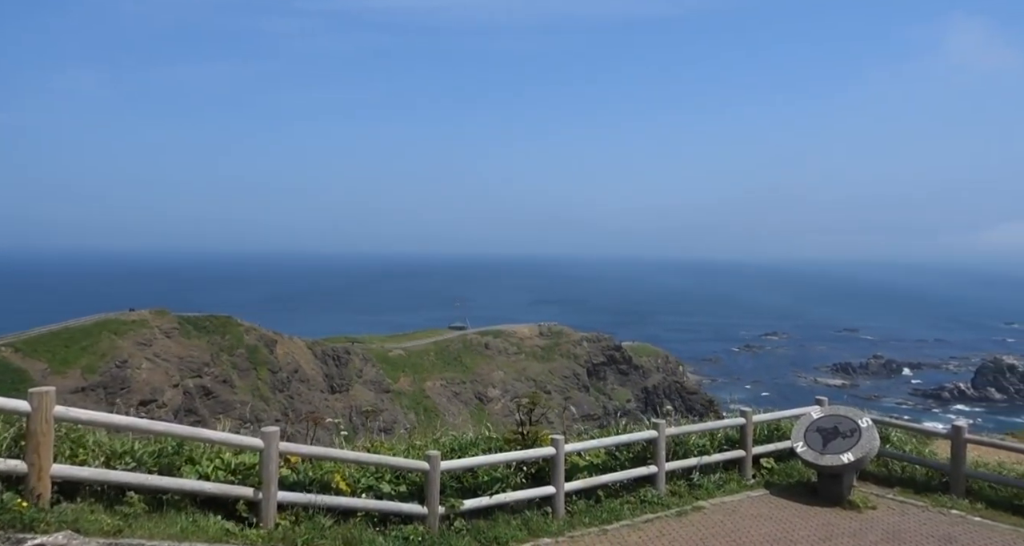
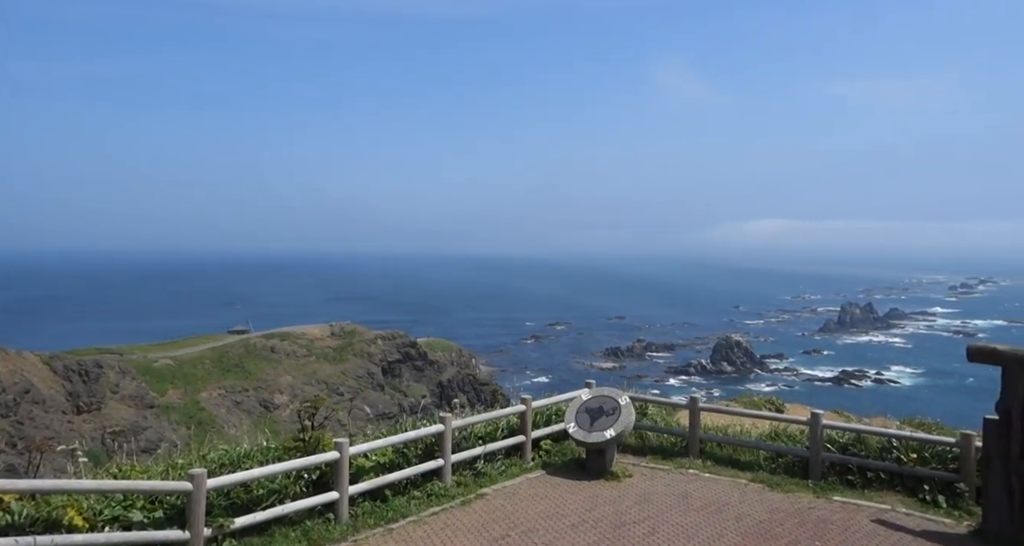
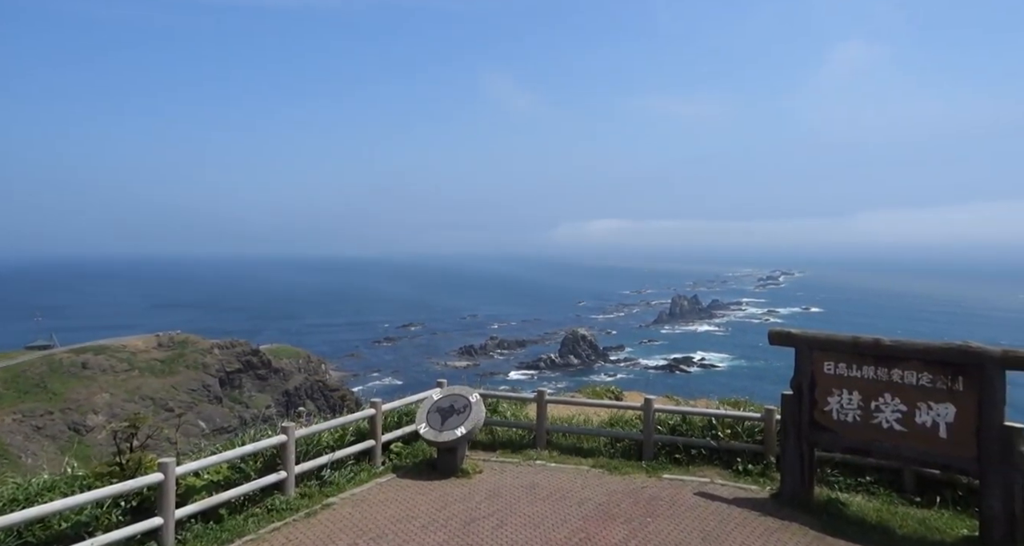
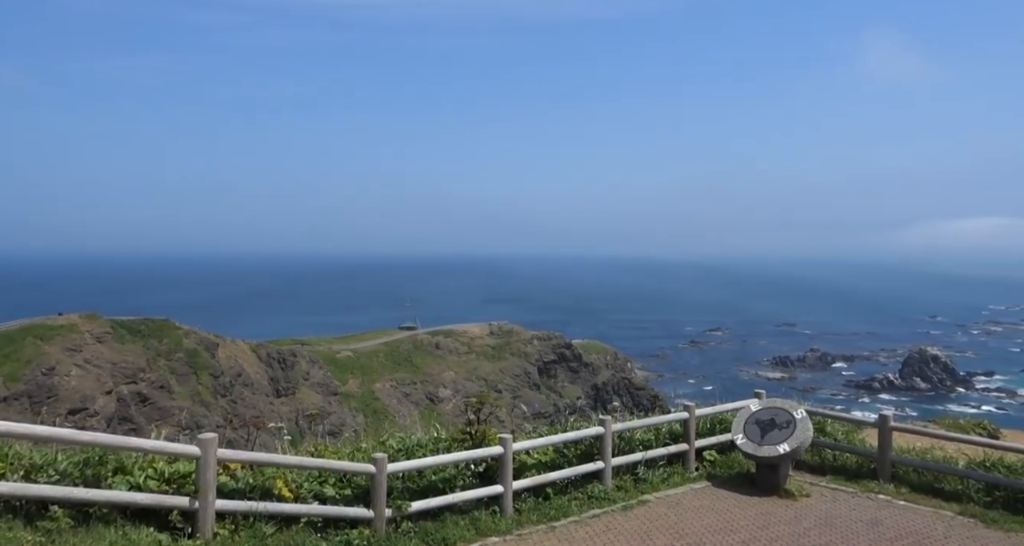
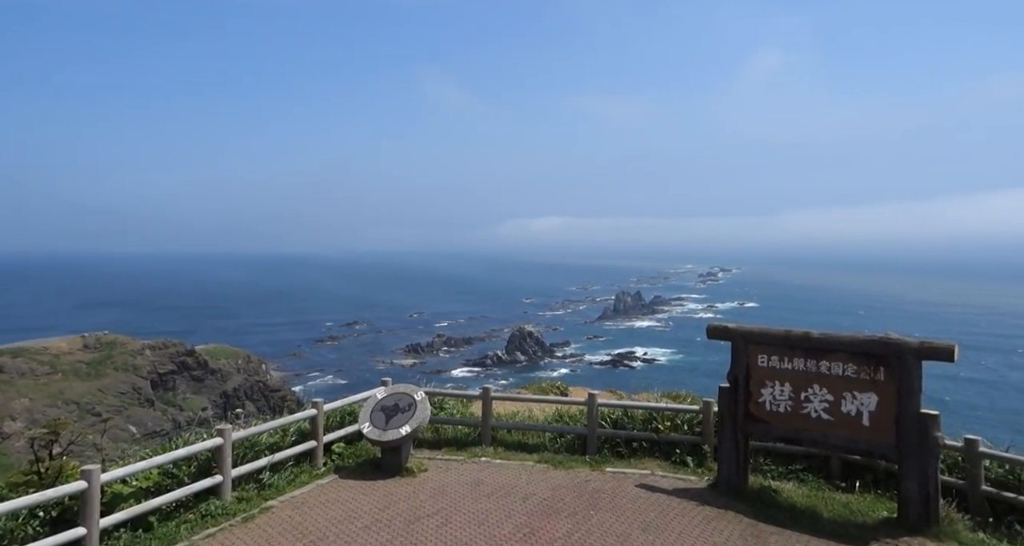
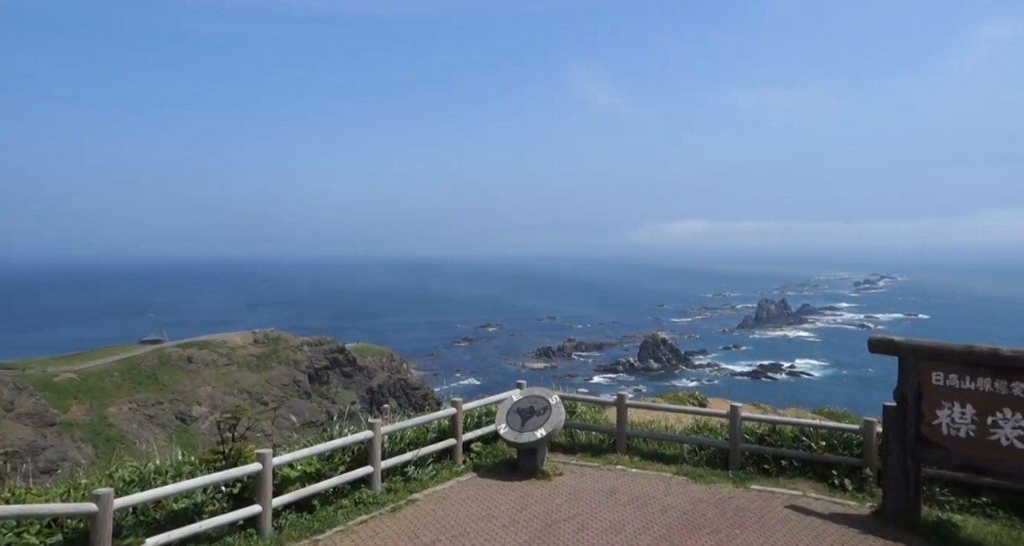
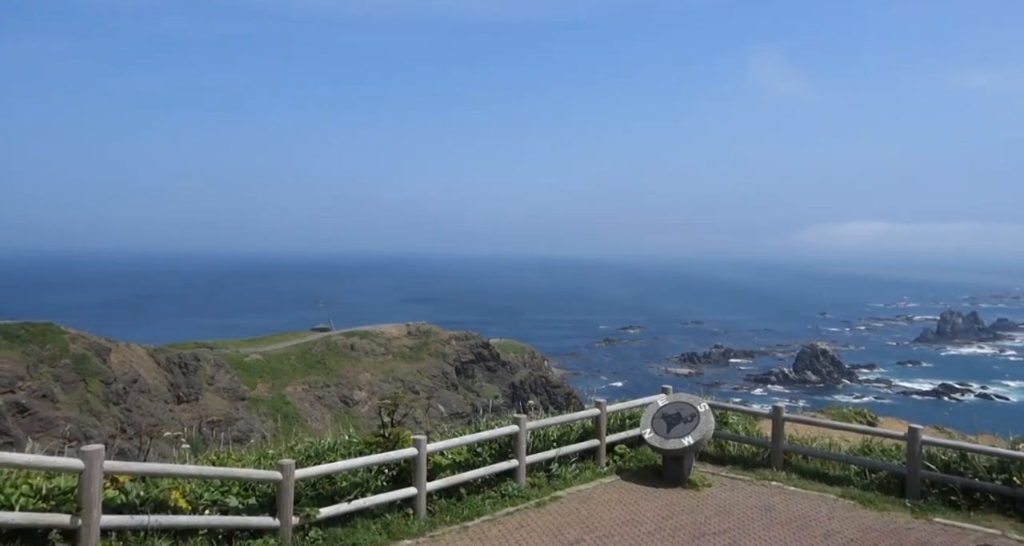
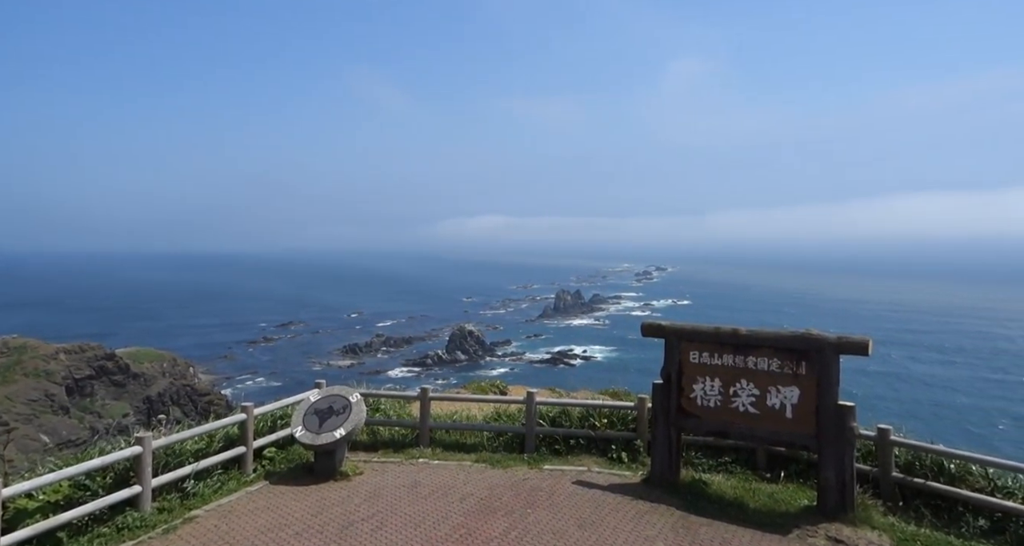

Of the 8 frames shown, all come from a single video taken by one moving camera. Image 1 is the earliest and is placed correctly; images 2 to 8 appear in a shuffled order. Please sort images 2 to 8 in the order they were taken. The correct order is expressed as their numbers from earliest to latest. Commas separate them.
4, 7, 2, 6, 3, 5, 8
